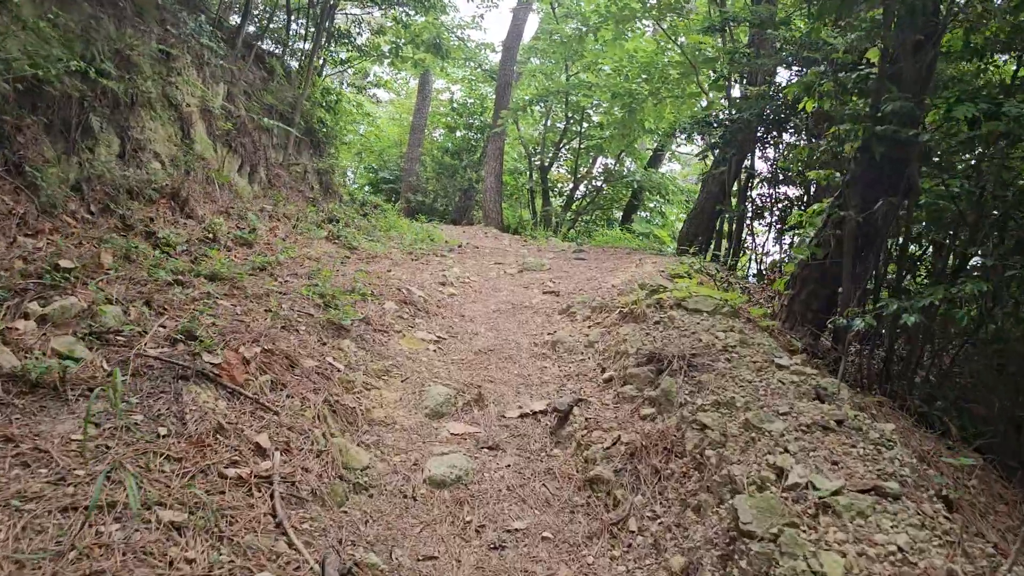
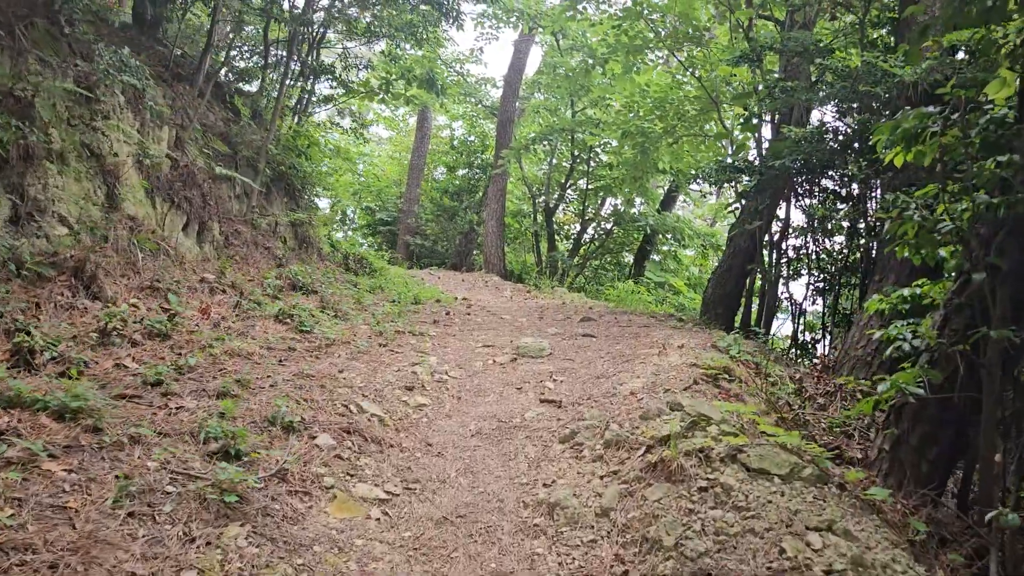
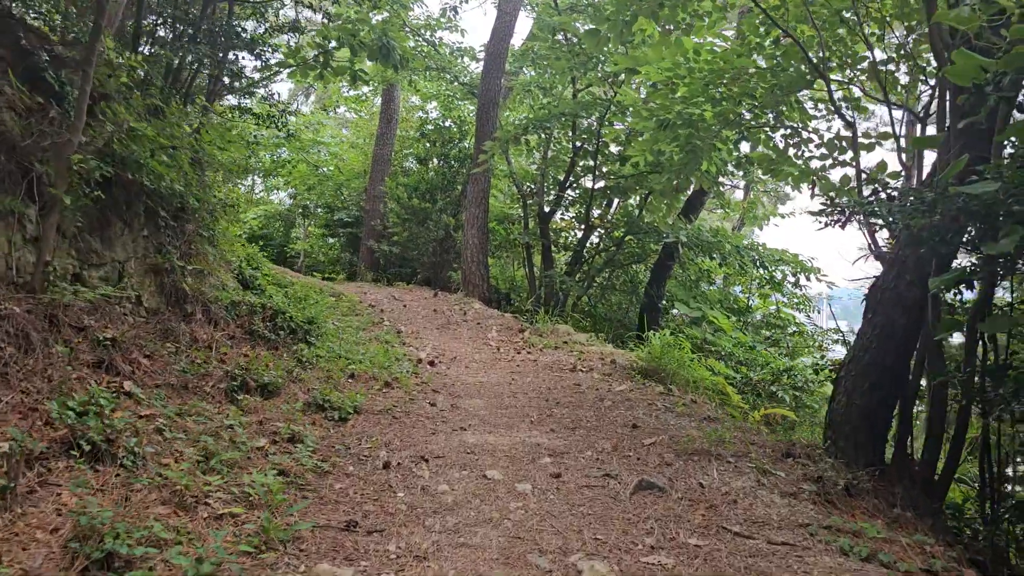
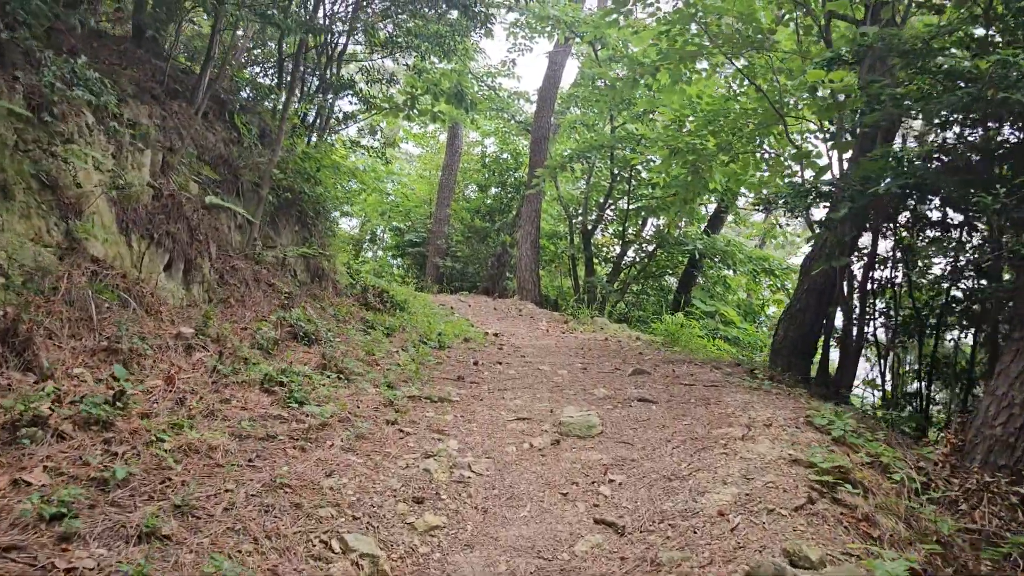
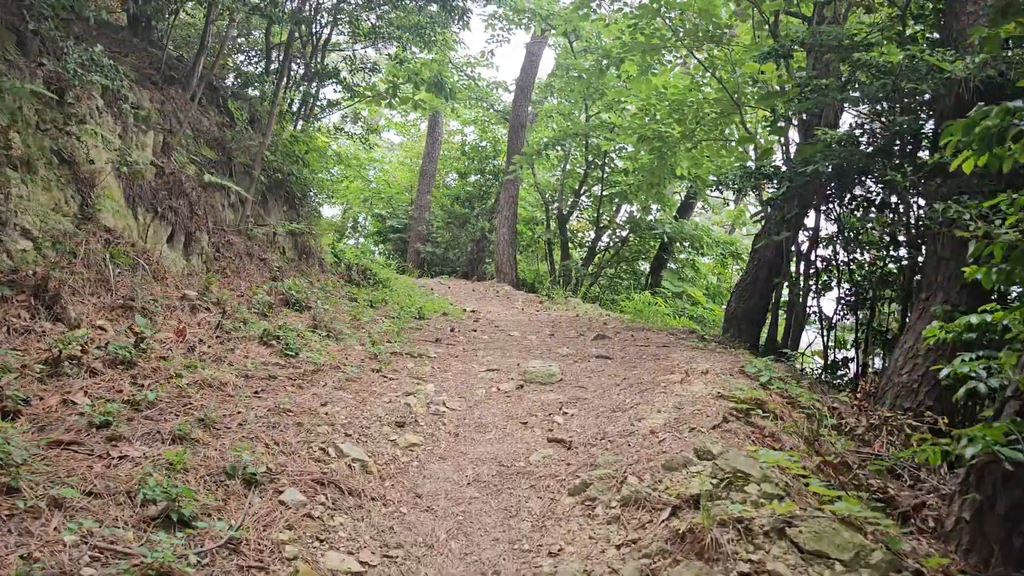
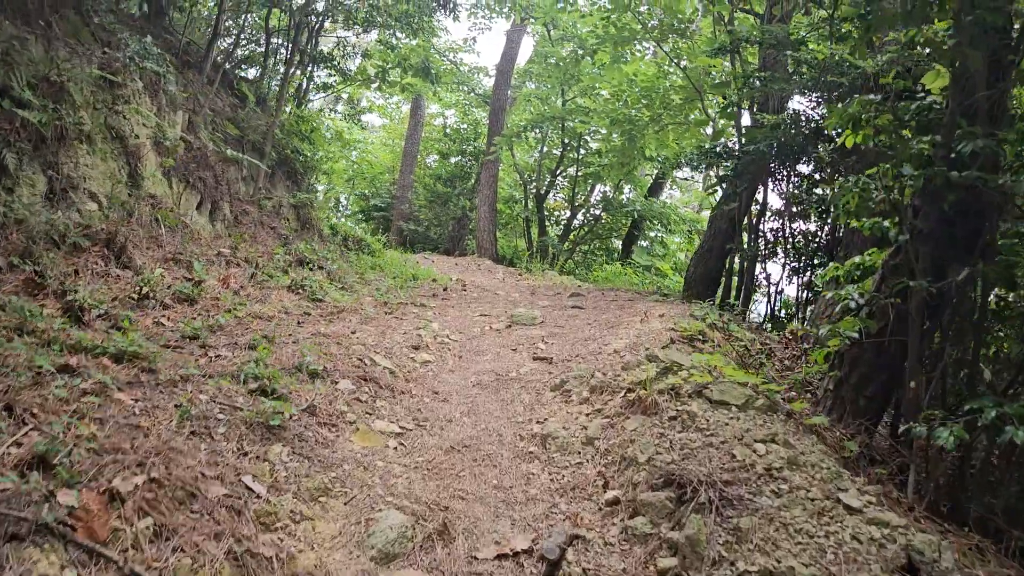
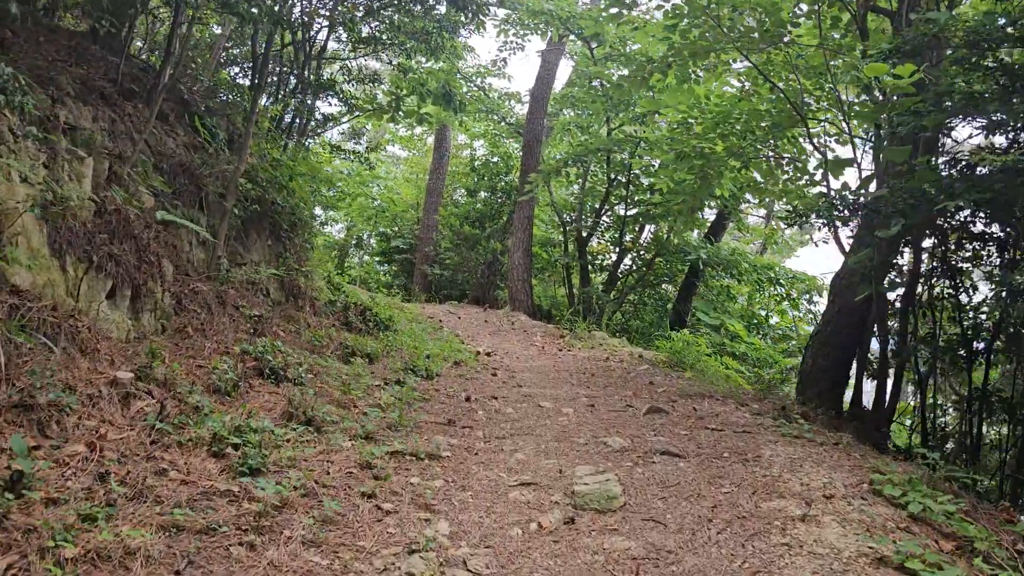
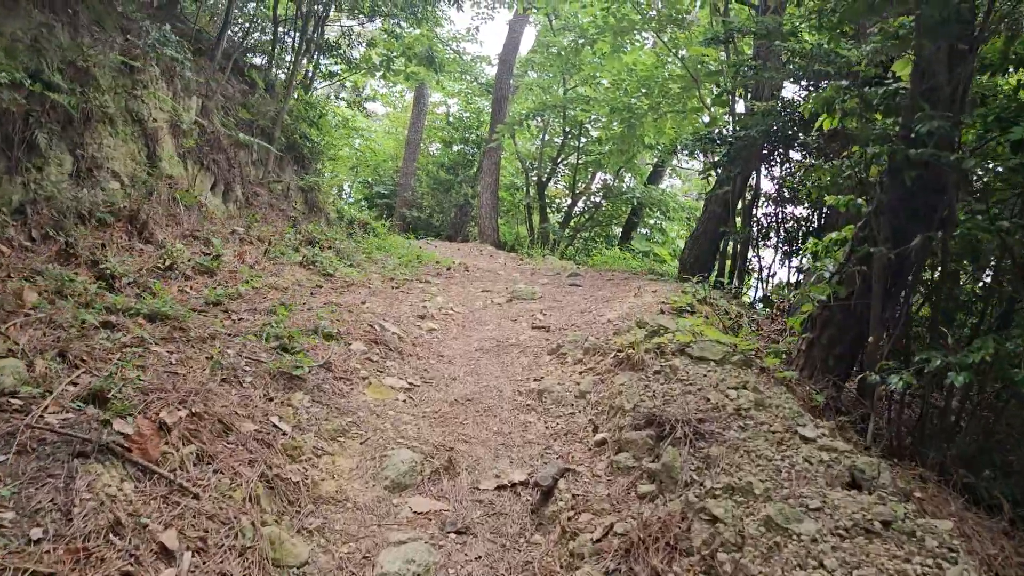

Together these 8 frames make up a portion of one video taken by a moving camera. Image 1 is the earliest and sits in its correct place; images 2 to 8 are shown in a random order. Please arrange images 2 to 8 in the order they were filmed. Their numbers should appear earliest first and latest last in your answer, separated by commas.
8, 6, 2, 5, 4, 7, 3
